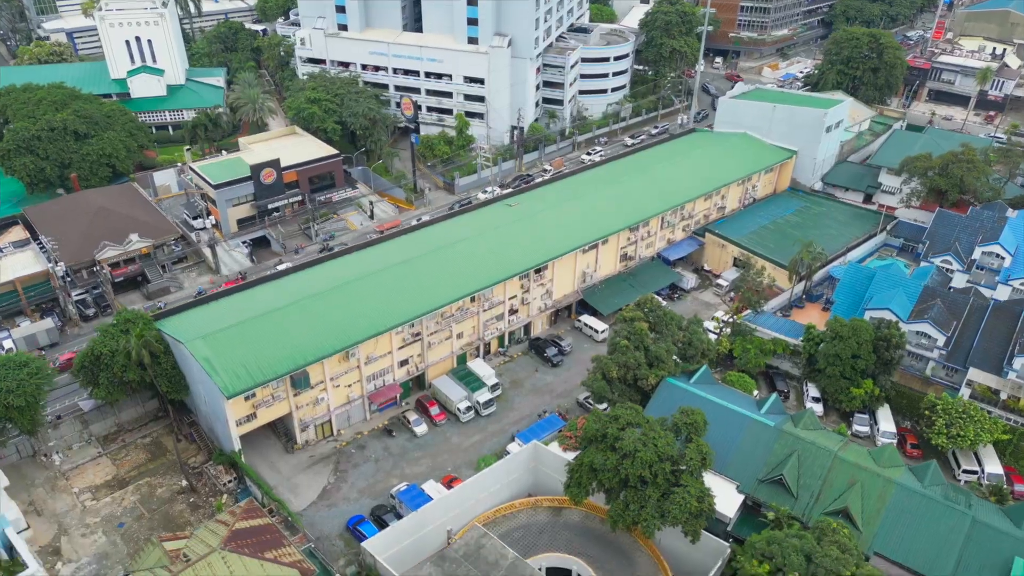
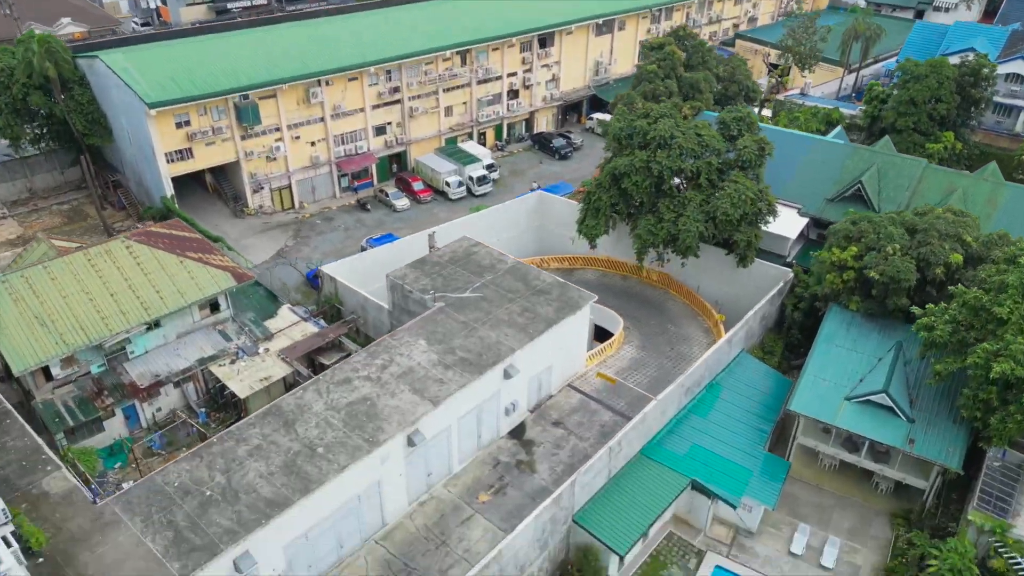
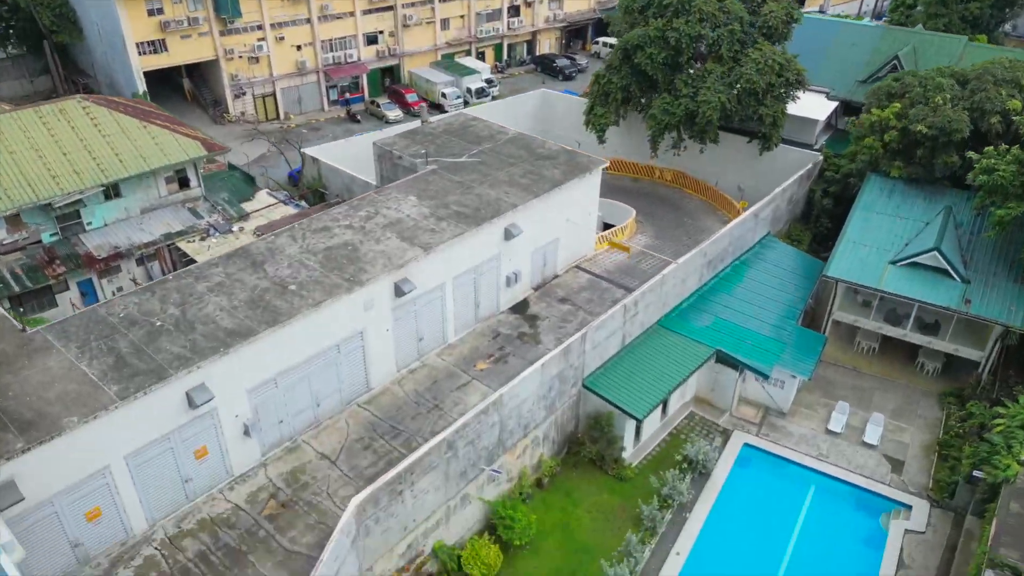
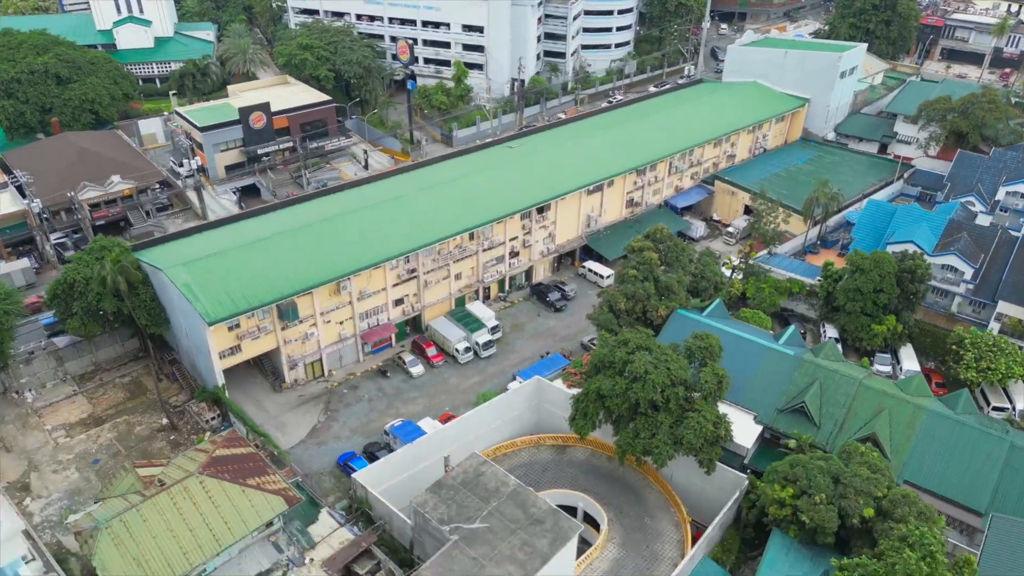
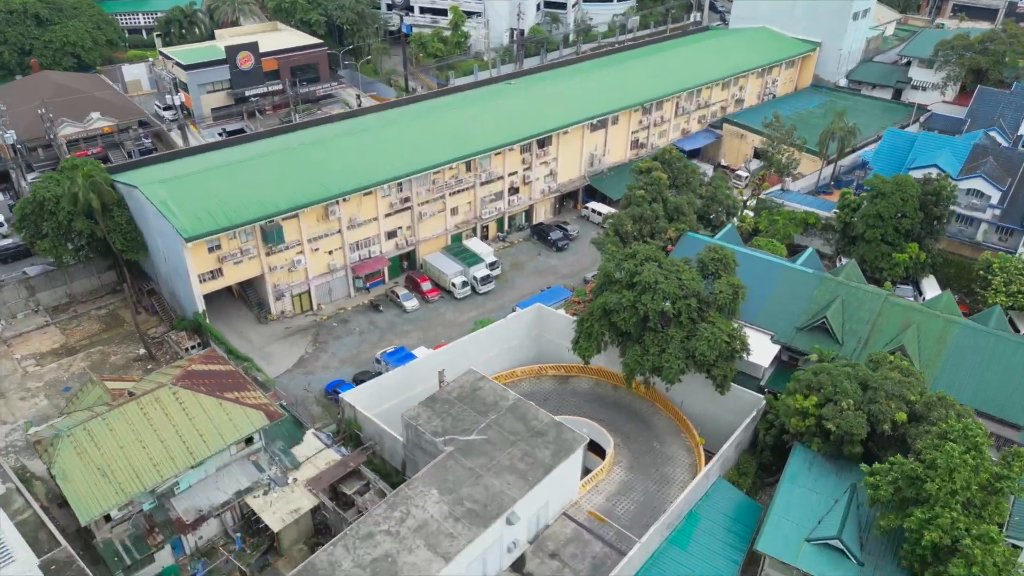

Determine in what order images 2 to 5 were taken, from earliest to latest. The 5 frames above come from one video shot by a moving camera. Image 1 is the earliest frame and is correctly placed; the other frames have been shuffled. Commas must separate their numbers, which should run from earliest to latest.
4, 5, 2, 3
